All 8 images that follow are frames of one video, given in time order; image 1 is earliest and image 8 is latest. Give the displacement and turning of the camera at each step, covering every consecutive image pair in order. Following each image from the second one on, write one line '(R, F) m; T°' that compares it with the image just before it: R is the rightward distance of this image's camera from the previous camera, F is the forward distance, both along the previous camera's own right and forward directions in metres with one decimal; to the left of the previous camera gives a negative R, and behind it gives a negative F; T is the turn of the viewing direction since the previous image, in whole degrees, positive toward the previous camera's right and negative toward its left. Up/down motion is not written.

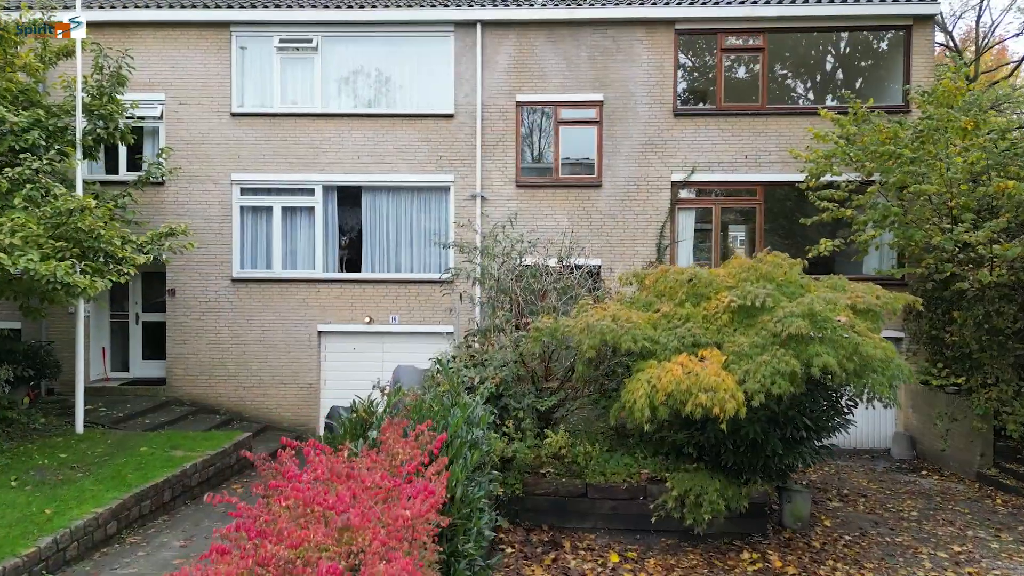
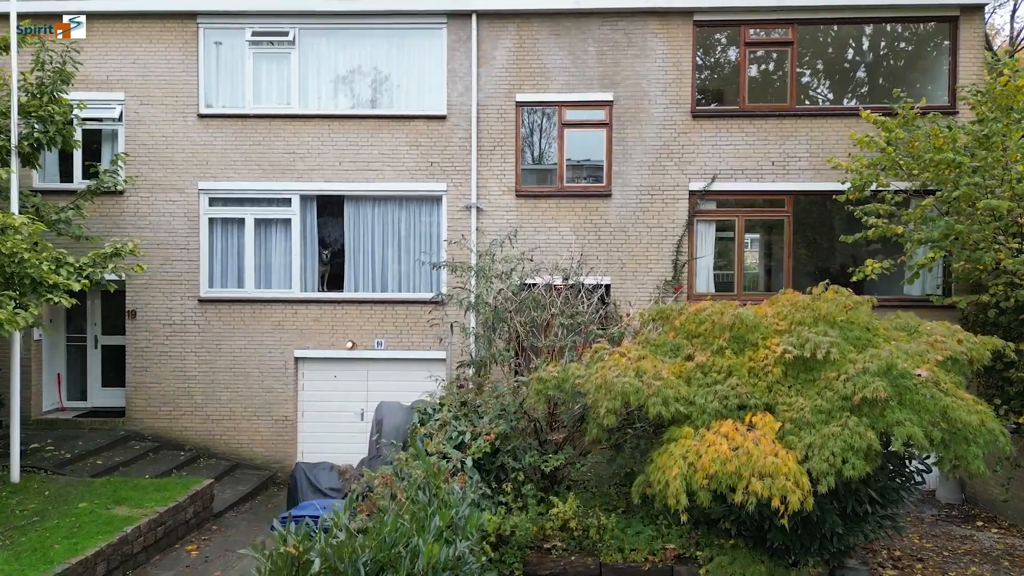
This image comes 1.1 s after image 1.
(0.0, +1.2) m; 0°
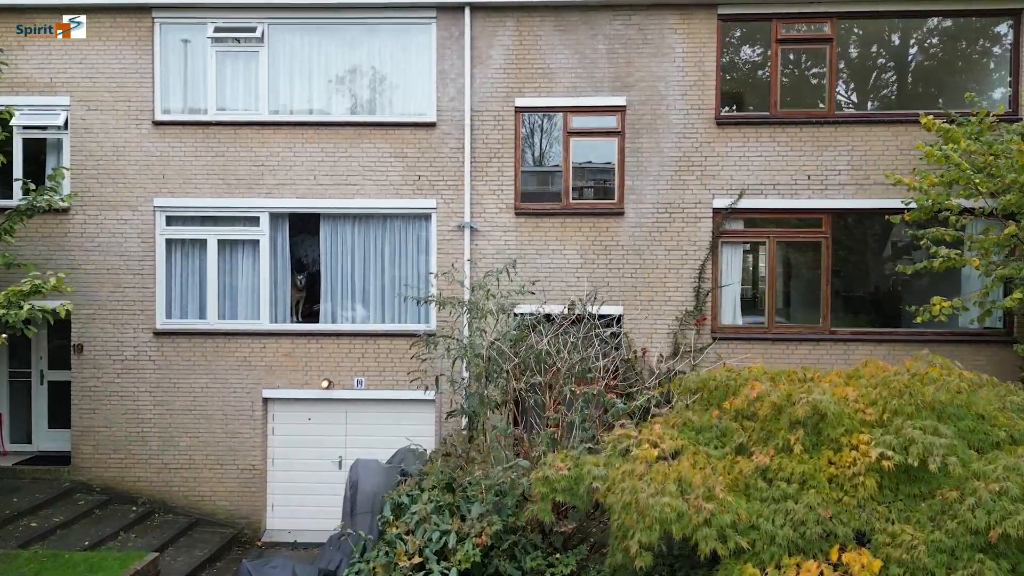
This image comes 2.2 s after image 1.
(0.0, +1.3) m; 0°
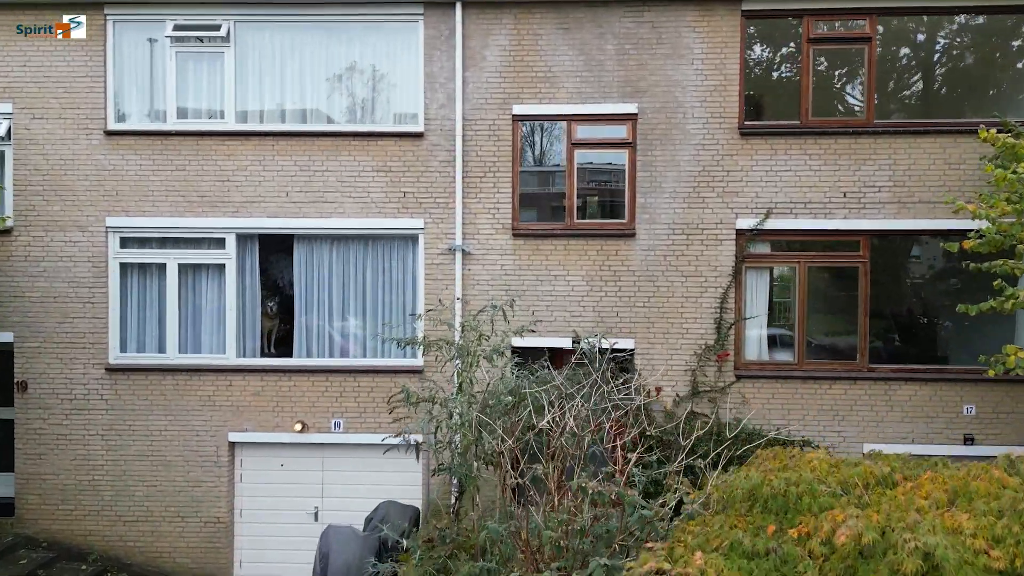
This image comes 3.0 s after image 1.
(0.0, +1.0) m; 0°
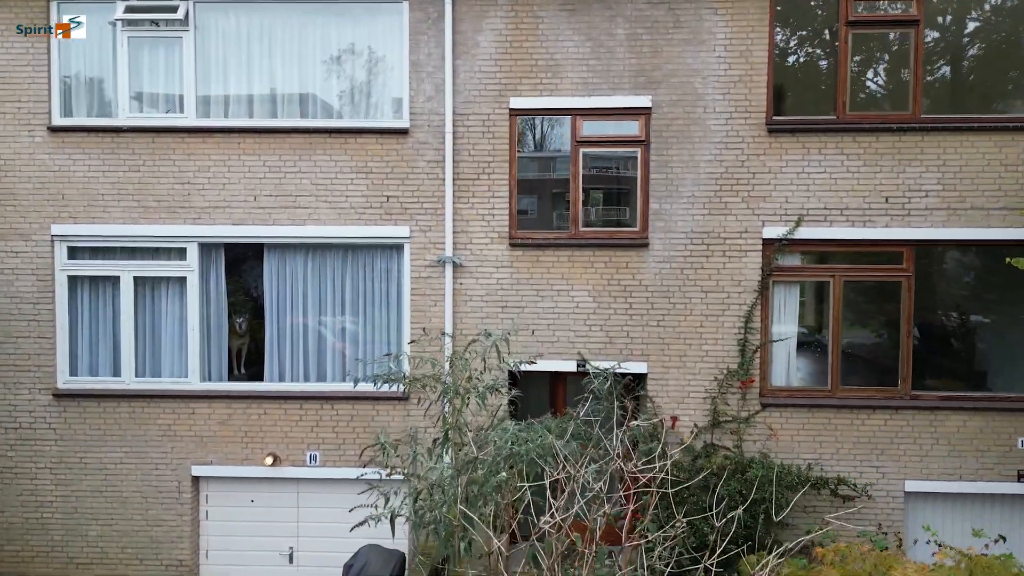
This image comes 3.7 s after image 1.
(0.0, +0.9) m; 0°
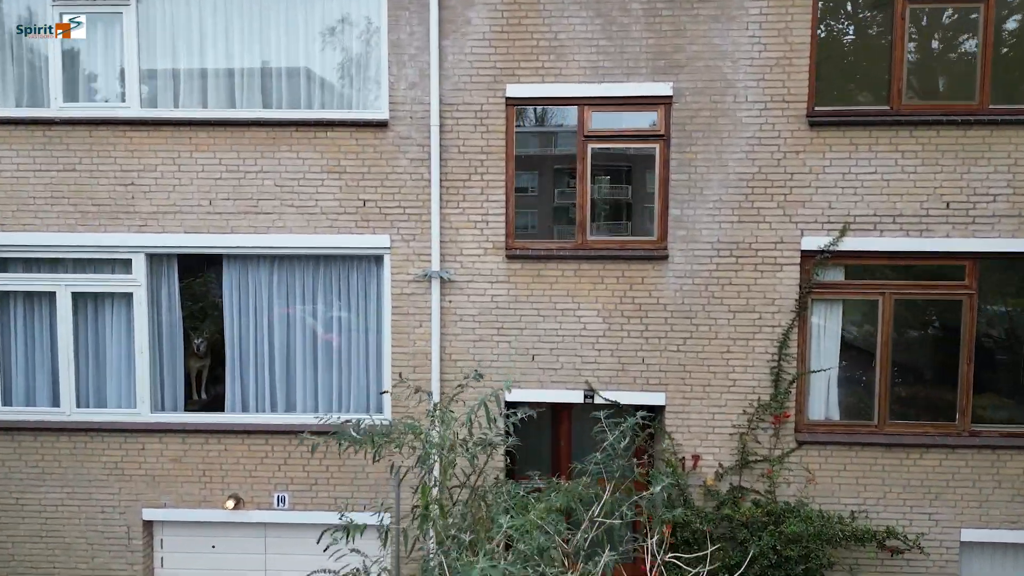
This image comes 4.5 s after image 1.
(0.0, +1.0) m; 0°
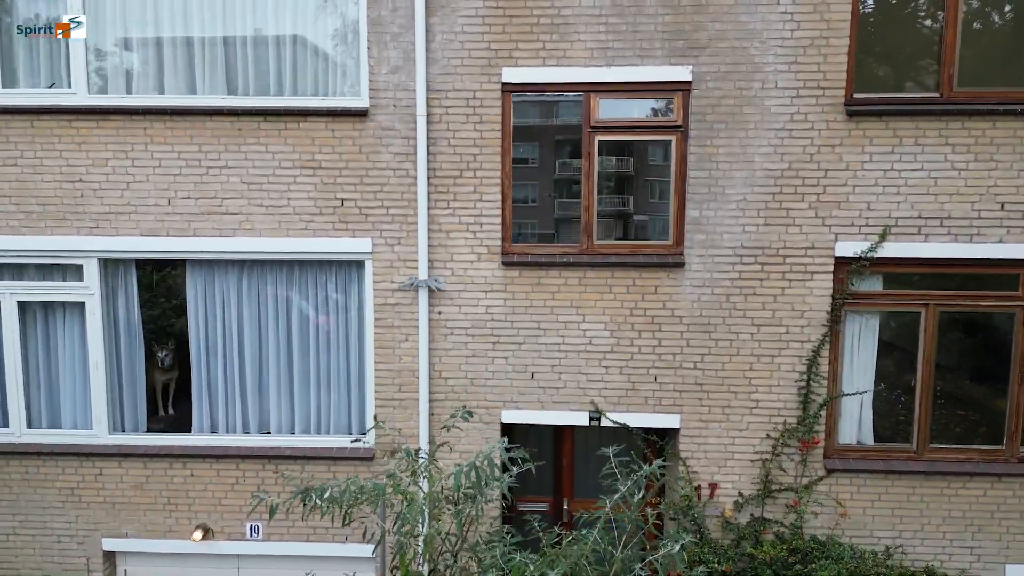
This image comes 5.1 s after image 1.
(0.0, +0.7) m; 0°
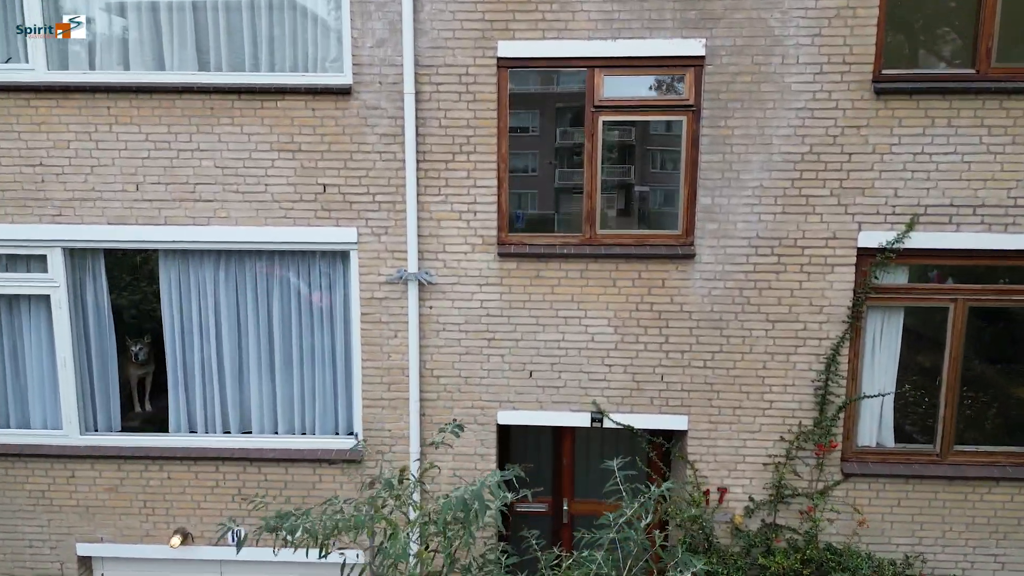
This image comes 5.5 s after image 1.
(0.0, +0.4) m; 0°
